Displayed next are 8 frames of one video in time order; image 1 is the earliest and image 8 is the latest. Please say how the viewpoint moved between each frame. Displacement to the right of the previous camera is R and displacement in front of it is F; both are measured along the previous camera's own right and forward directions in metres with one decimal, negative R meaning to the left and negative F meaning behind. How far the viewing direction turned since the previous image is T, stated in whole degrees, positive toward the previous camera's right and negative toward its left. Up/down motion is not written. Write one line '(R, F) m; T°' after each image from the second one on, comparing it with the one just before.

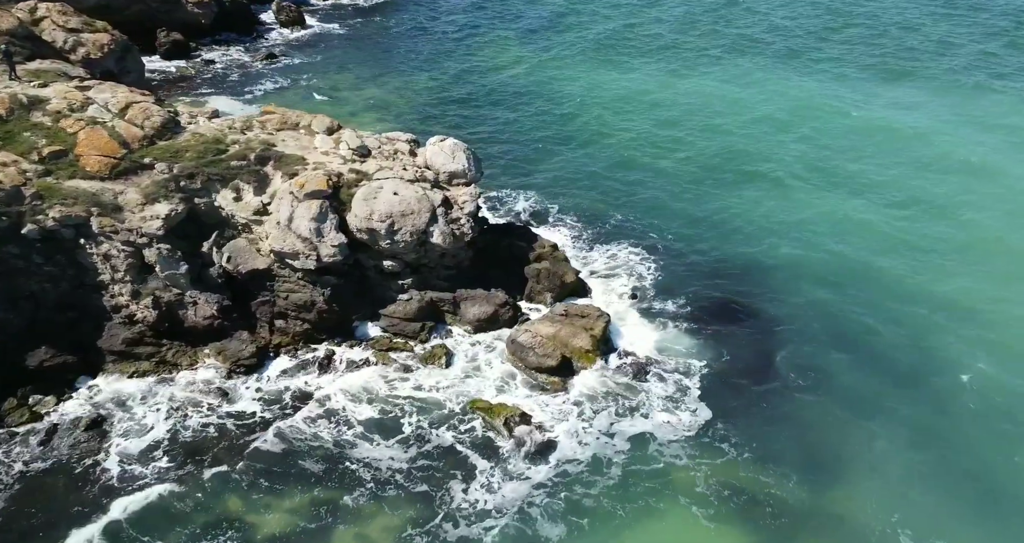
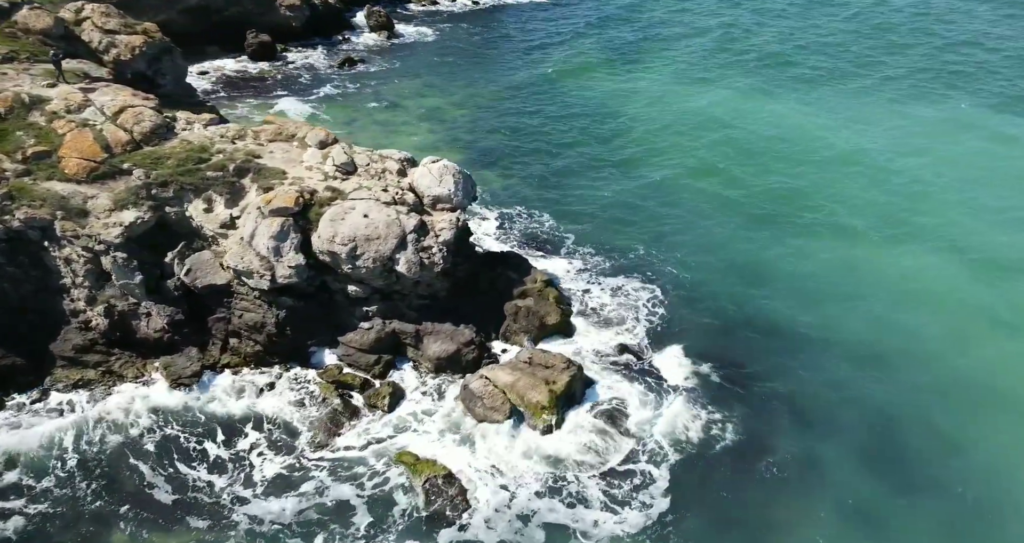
(+6.2, +3.5) m; -9°
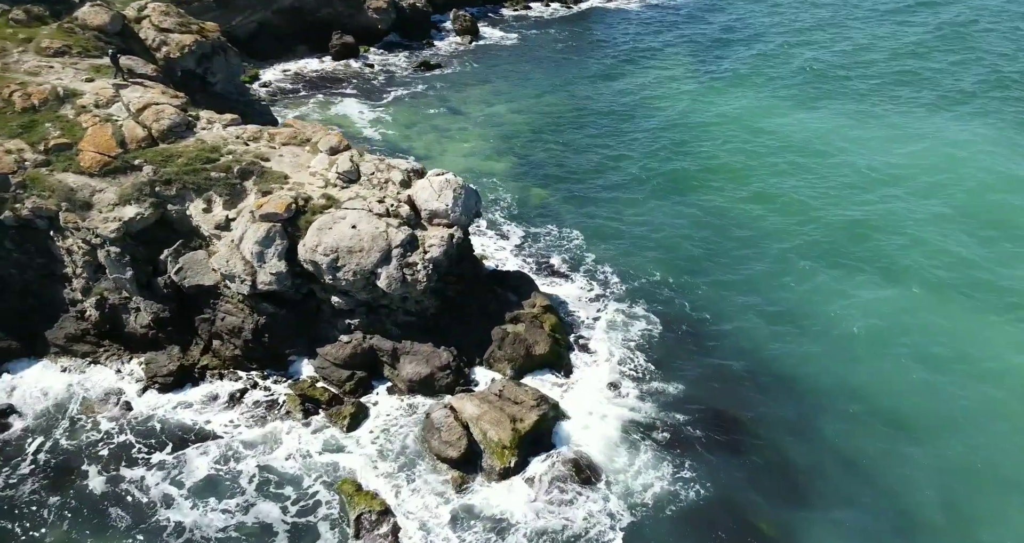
(+4.9, +2.2) m; -9°
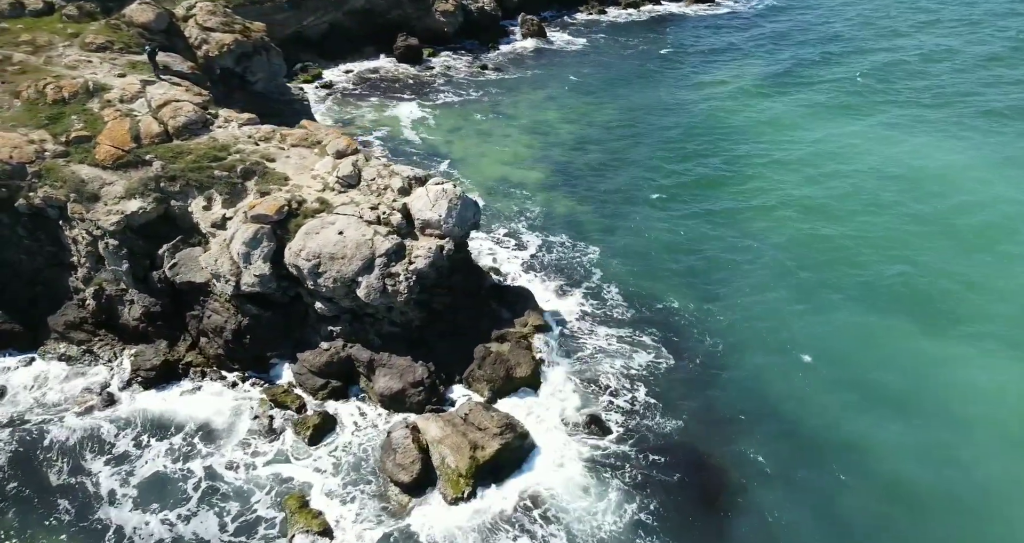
(+4.1, +1.6) m; -7°
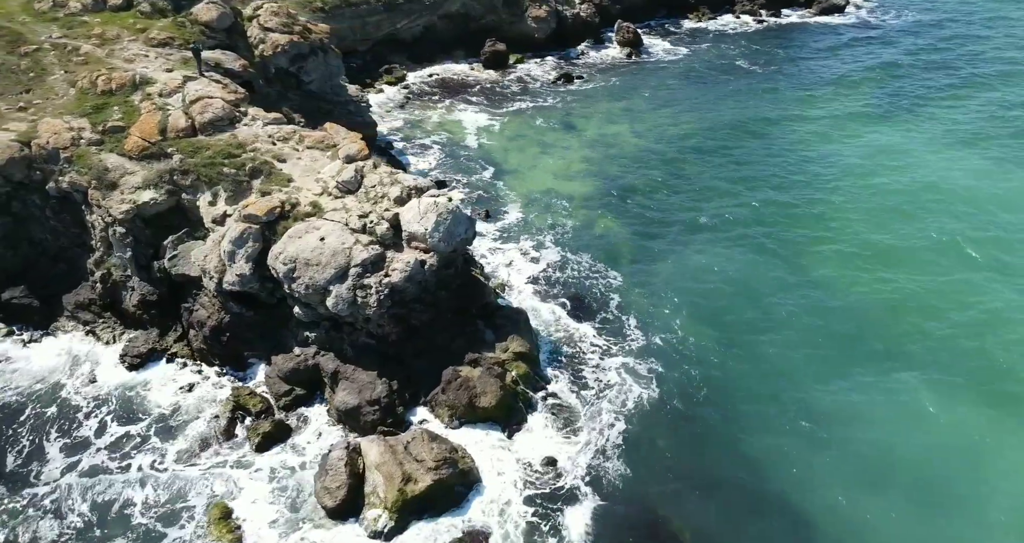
(+5.6, +2.1) m; -10°
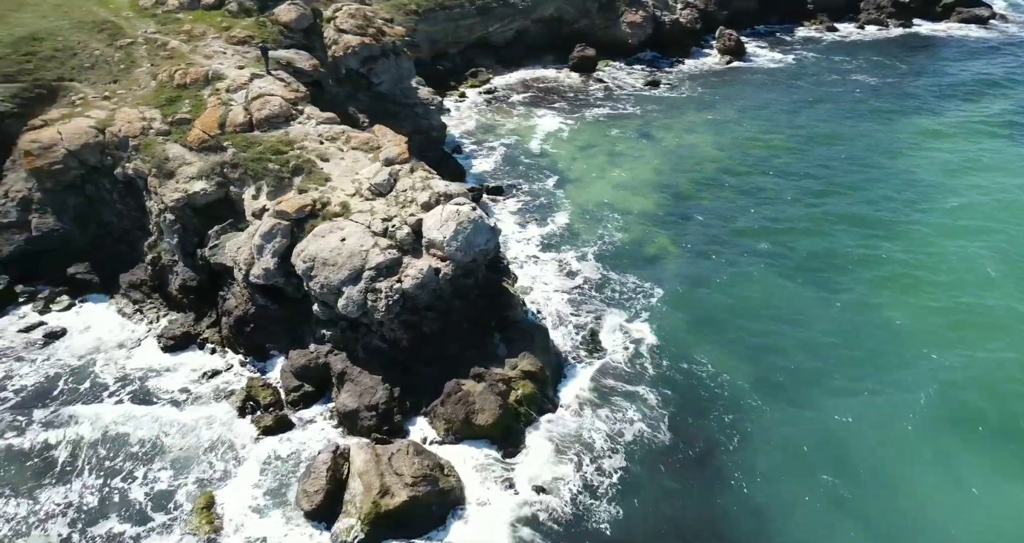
(+3.8, +0.9) m; -9°
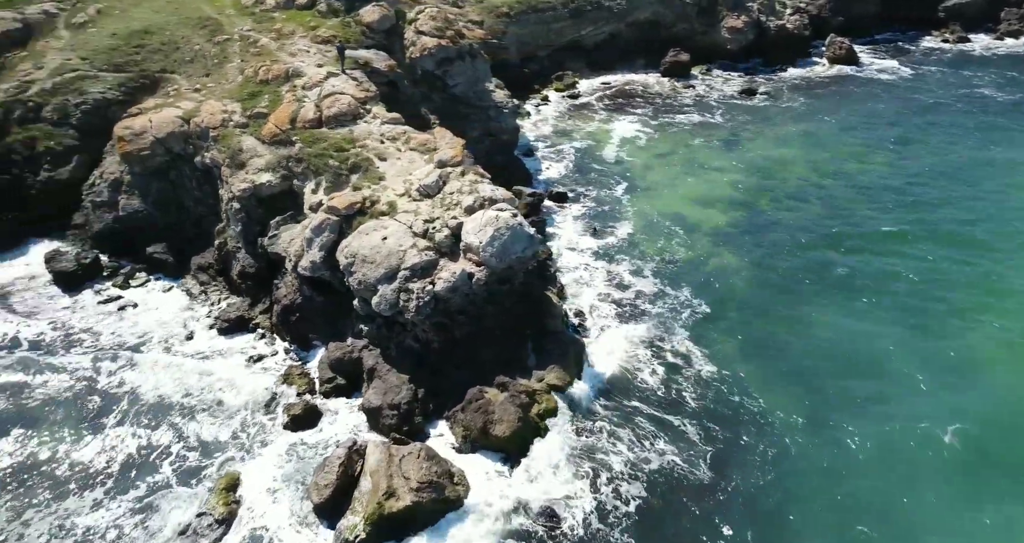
(+2.8, +0.3) m; -8°
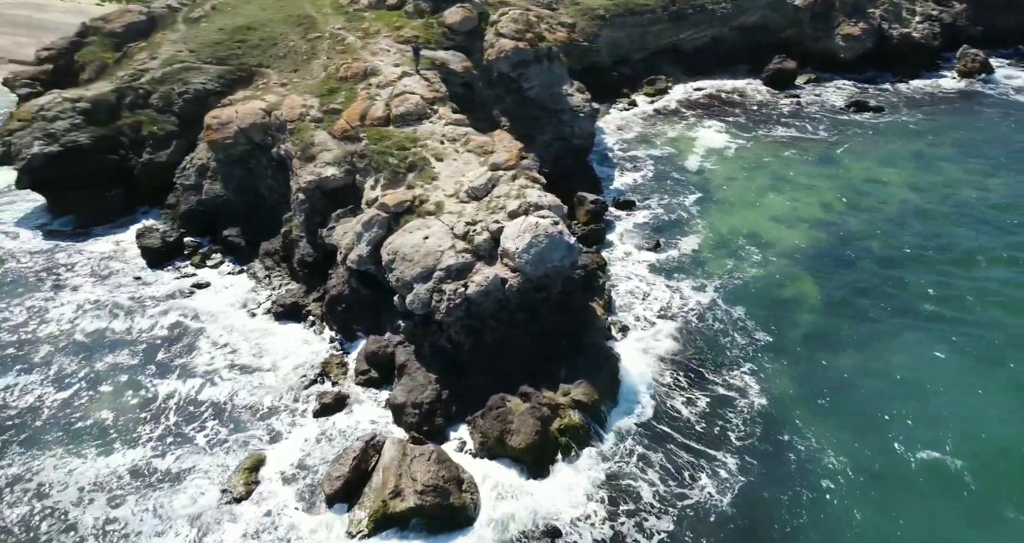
(+3.0, +0.4) m; -9°
